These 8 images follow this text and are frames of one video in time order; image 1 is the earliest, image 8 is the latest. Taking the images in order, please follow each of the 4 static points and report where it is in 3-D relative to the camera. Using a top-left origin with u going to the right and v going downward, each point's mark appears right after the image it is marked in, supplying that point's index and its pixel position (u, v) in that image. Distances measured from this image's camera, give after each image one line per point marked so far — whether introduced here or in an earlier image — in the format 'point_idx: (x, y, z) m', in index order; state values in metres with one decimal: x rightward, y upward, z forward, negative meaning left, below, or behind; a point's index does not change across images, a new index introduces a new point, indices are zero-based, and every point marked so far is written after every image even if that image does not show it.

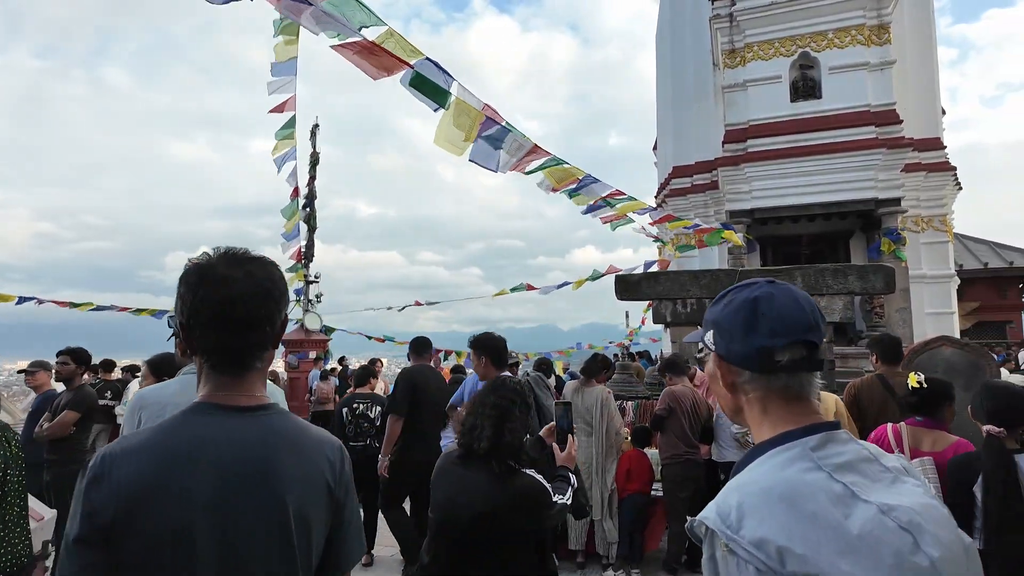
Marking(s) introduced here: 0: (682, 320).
0: (+2.3, -0.4, +8.6) m
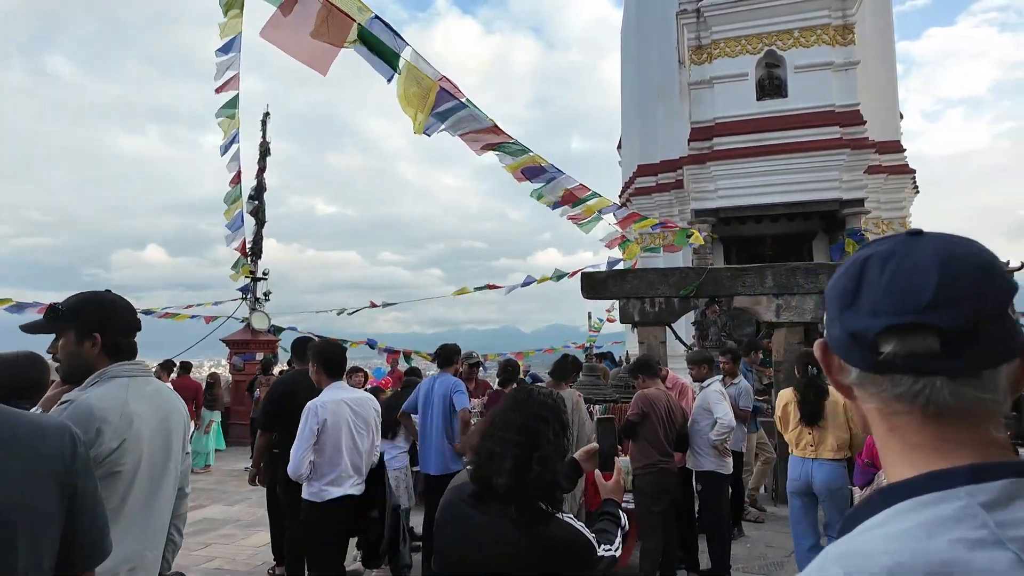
0: (+1.8, -0.4, +8.3) m
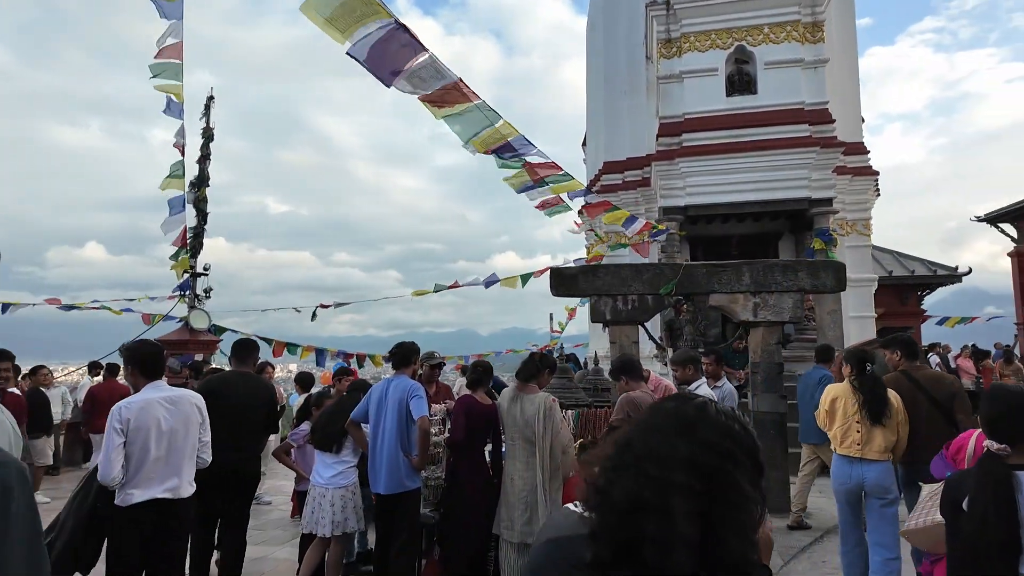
0: (+1.3, -0.4, +7.8) m
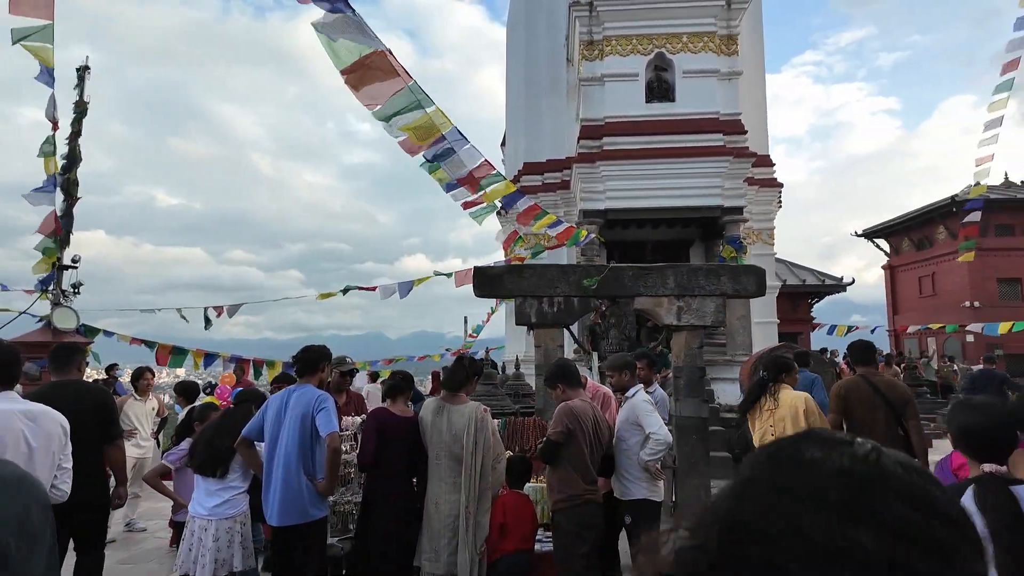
0: (+0.4, -0.4, +7.6) m
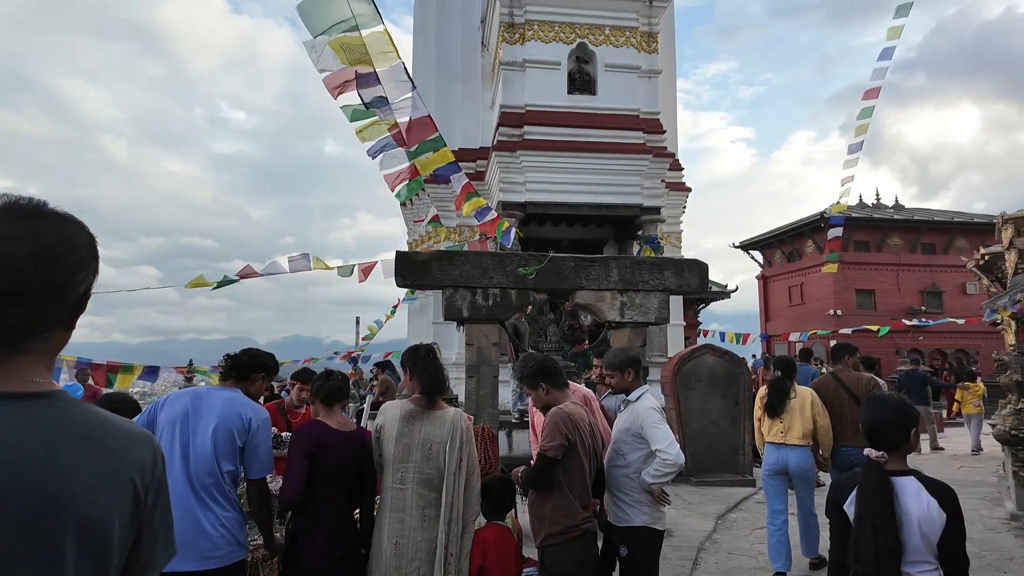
0: (-0.3, -0.3, +6.7) m
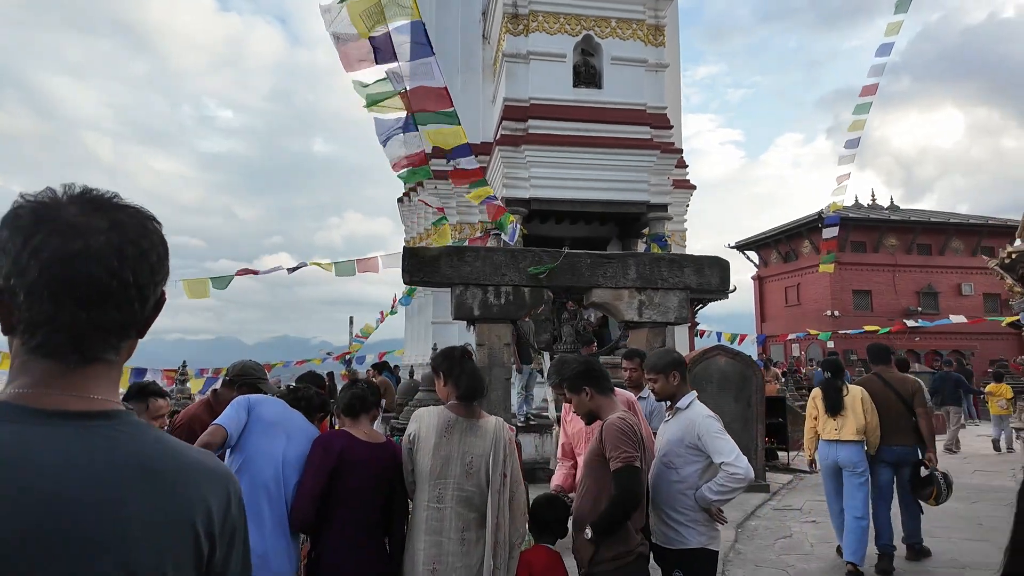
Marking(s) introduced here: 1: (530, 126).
0: (-0.2, -0.3, +6.4) m
1: (+0.3, +2.7, +10.8) m
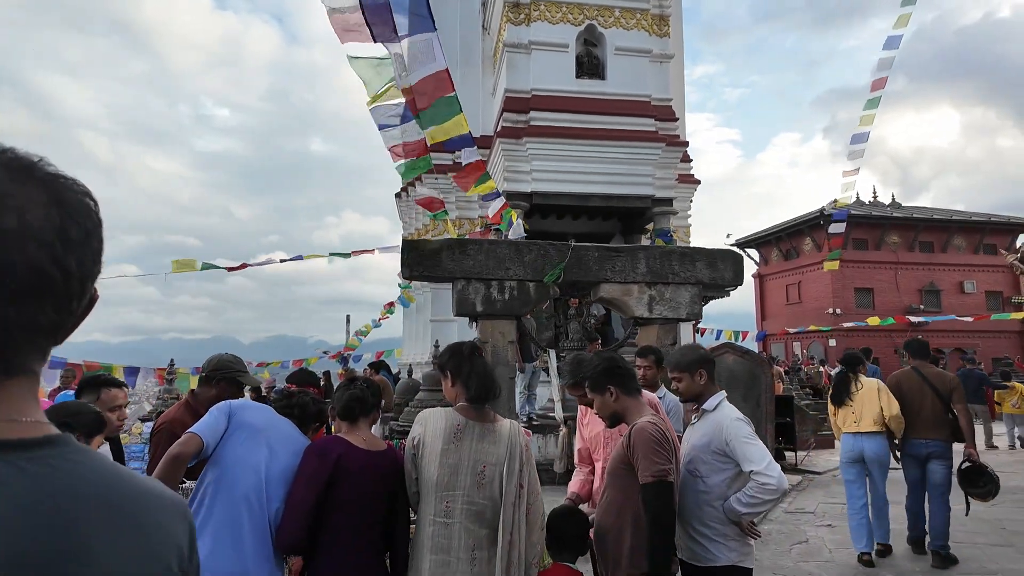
0: (-0.2, -0.2, +6.1) m
1: (+0.3, +2.7, +10.5) m
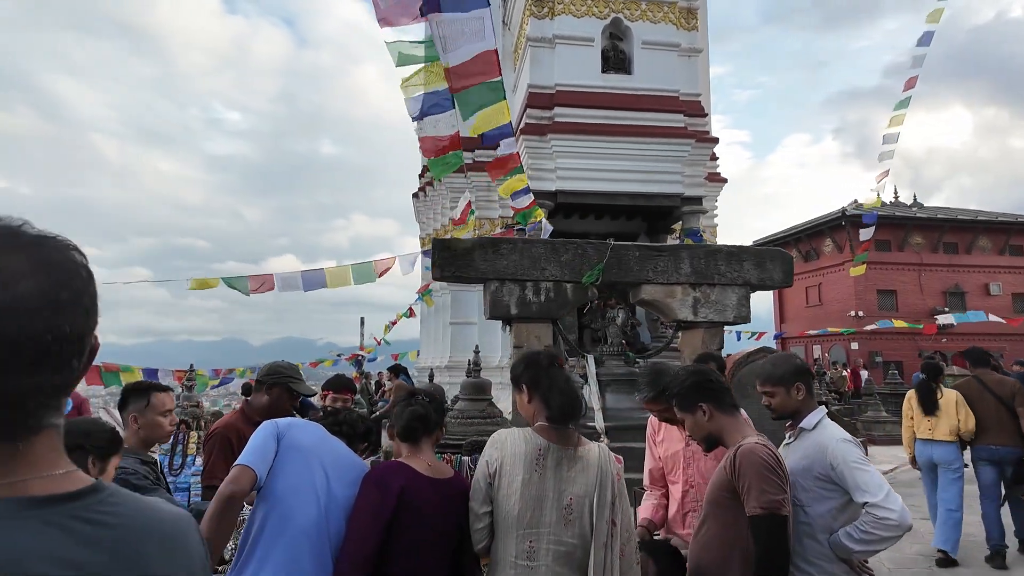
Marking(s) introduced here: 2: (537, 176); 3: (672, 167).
0: (+0.2, -0.2, +5.7) m
1: (+0.7, +2.7, +10.2) m
2: (+0.4, +1.7, +10.2) m
3: (+2.6, +2.0, +10.5) m
